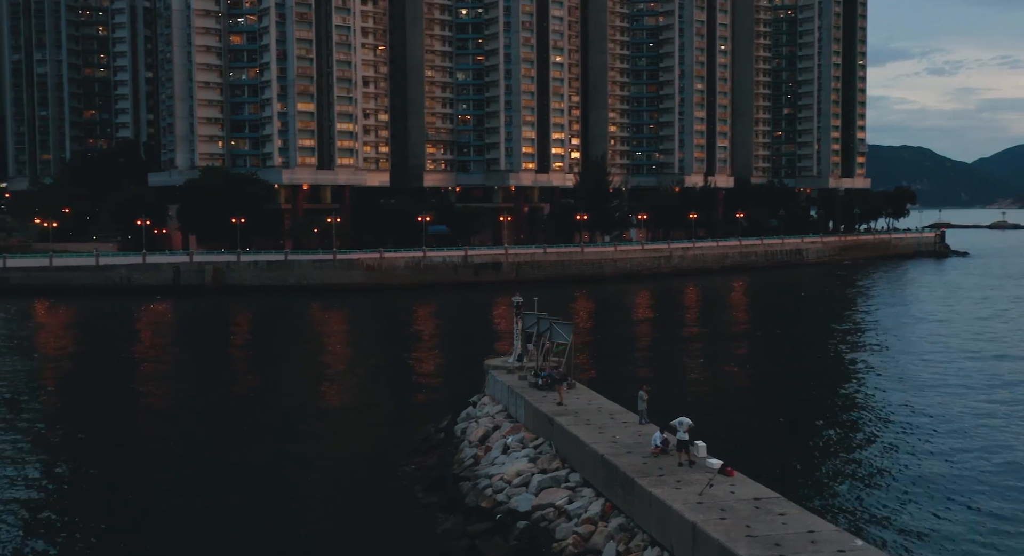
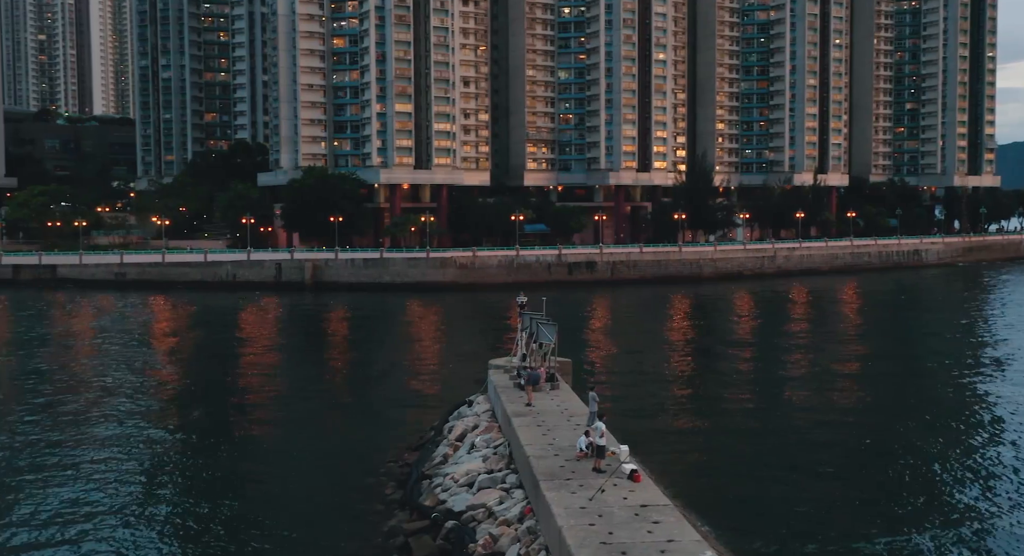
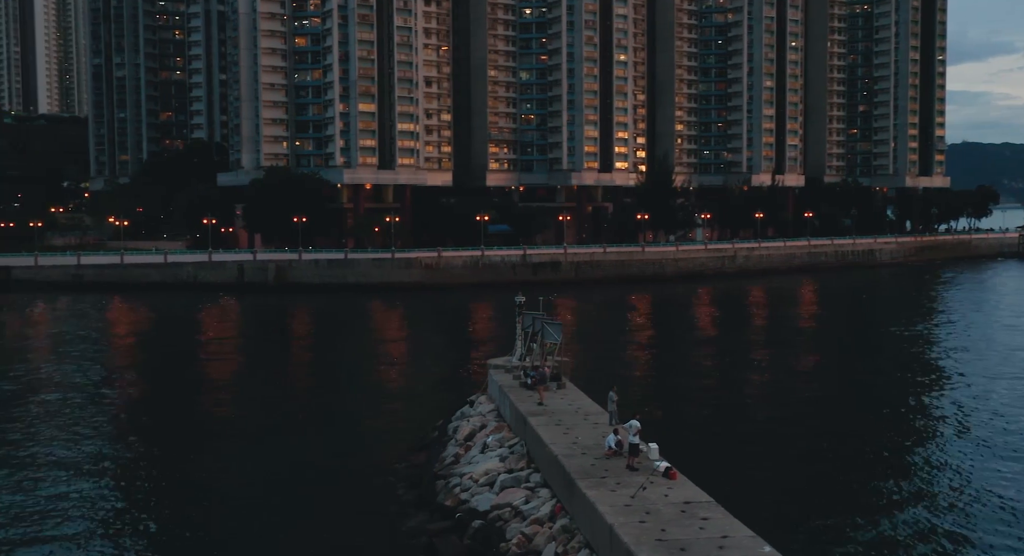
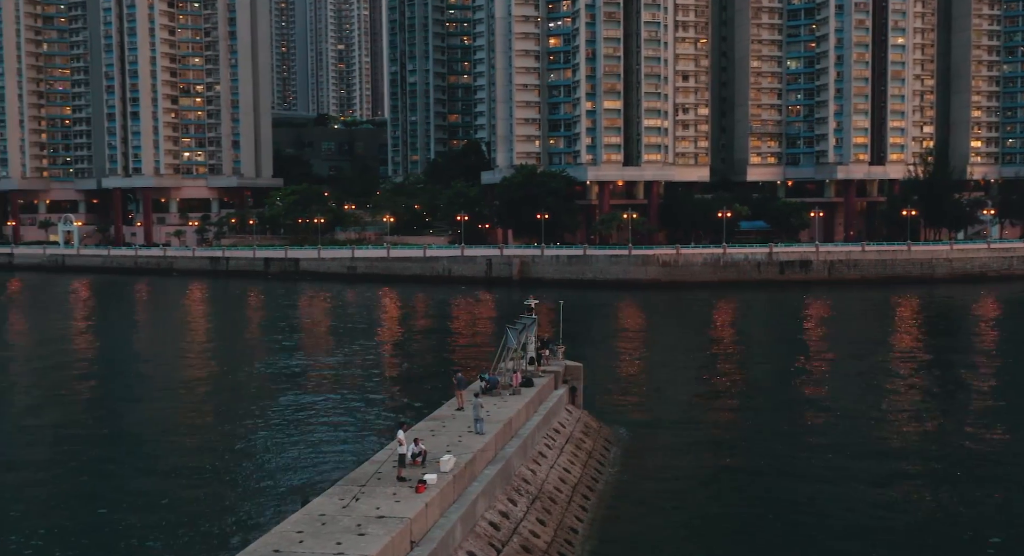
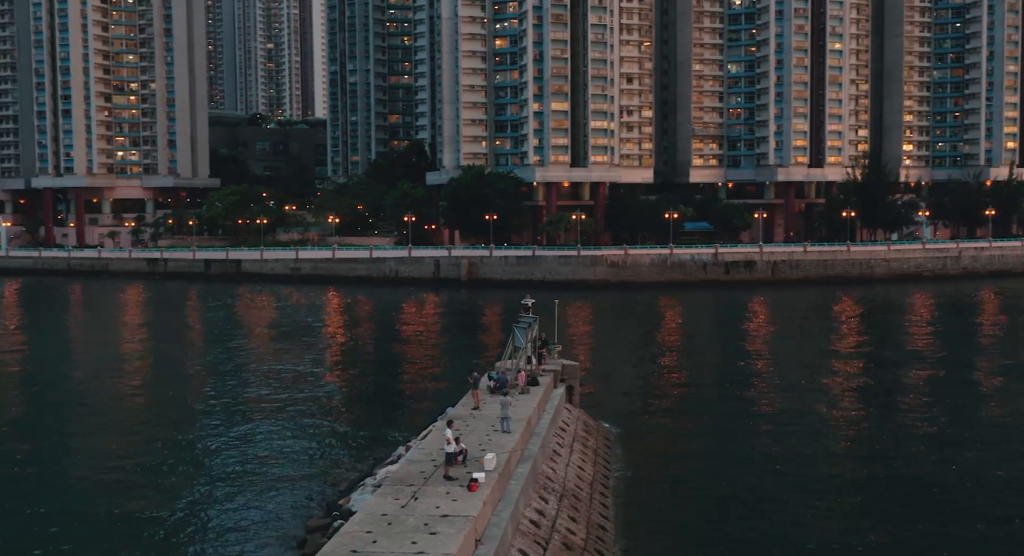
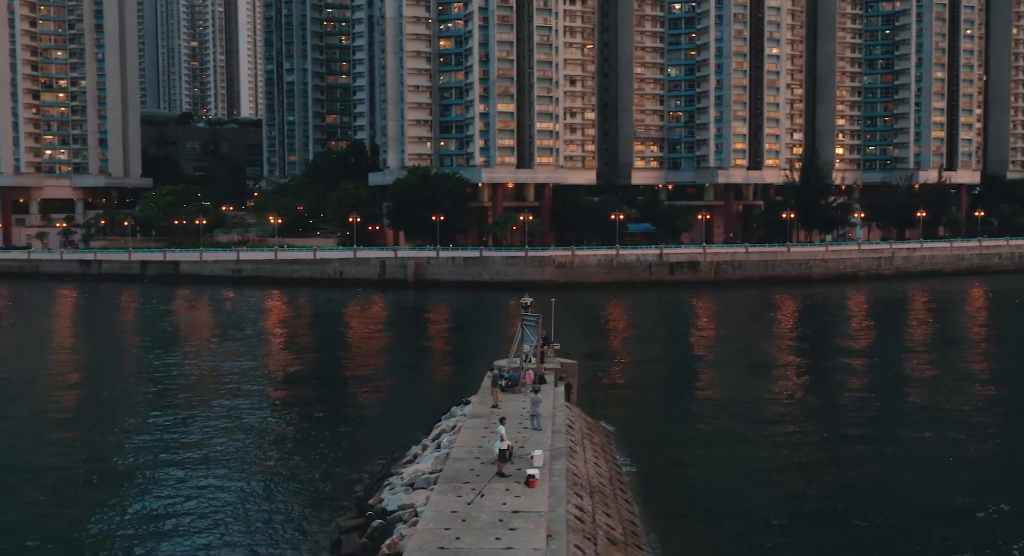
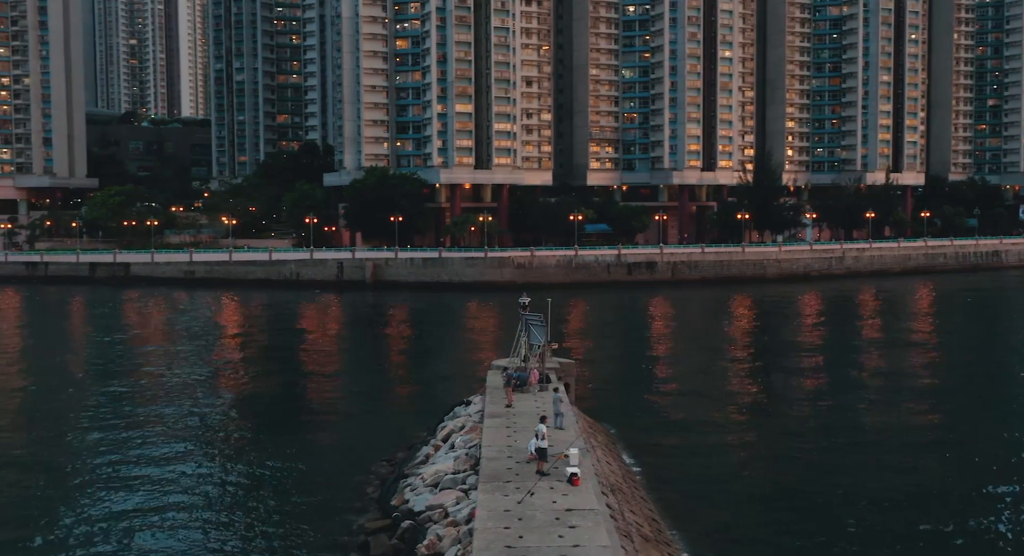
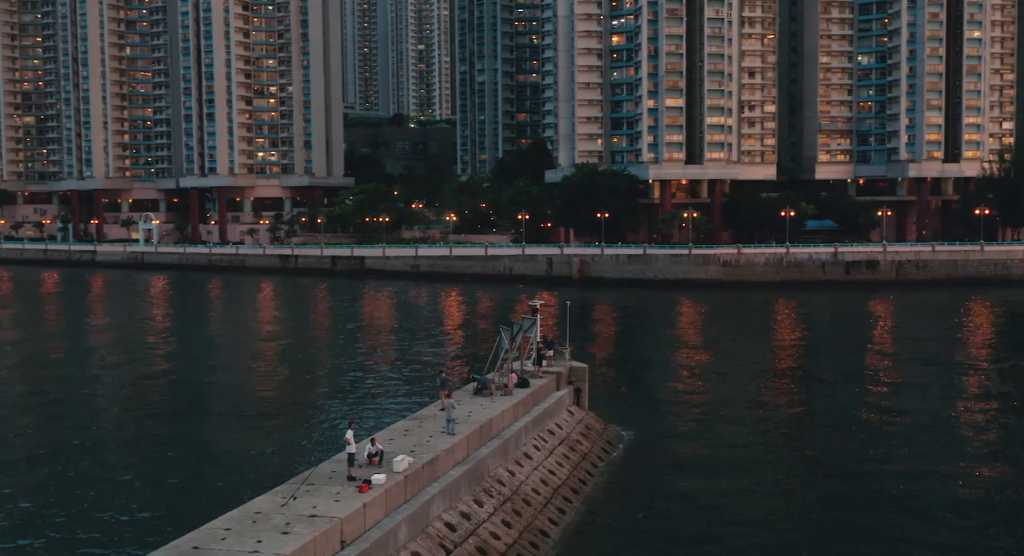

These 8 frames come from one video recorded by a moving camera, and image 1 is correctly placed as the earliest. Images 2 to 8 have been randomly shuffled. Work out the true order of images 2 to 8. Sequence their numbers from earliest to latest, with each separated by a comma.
3, 2, 7, 6, 5, 4, 8
